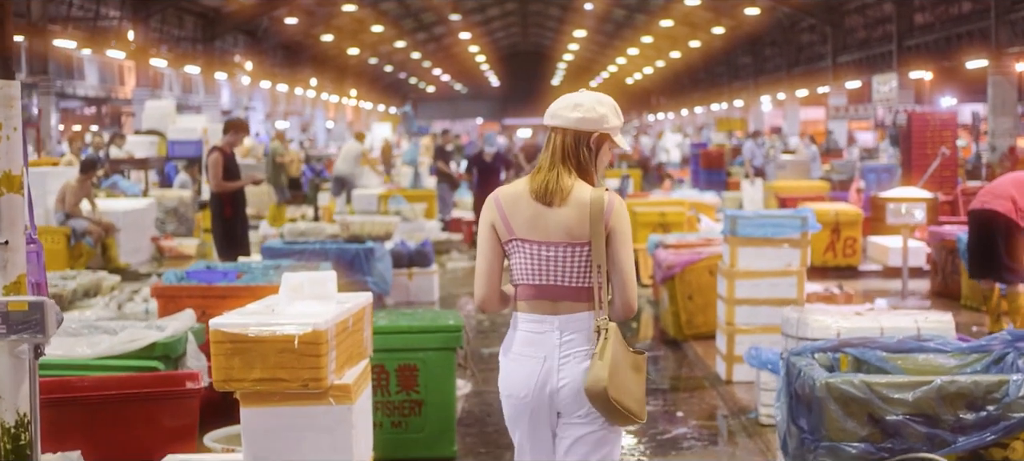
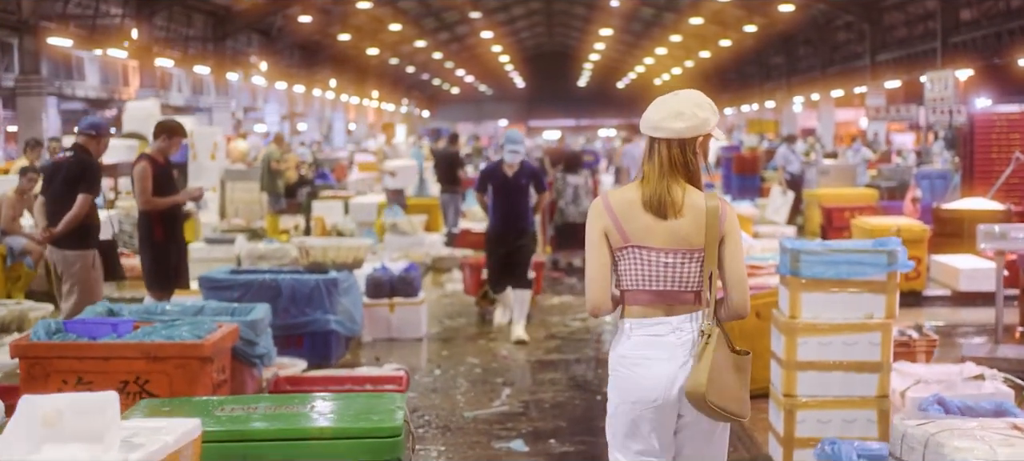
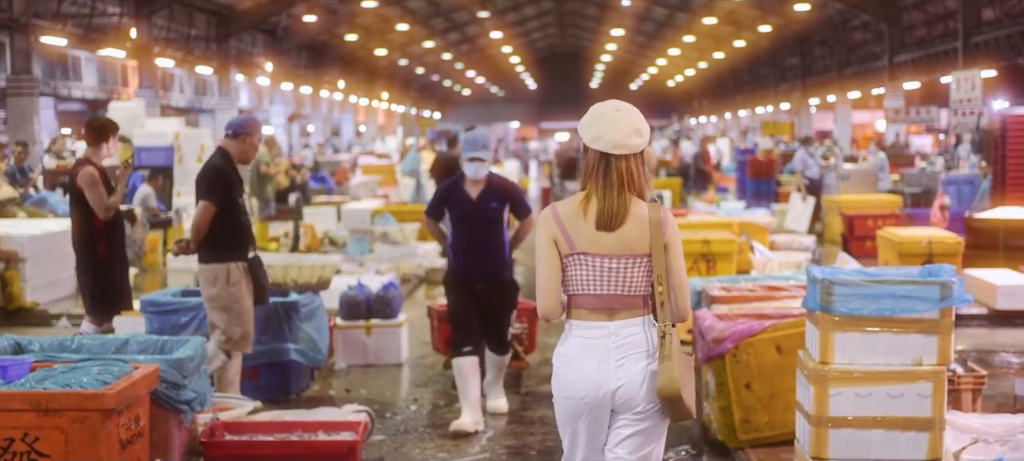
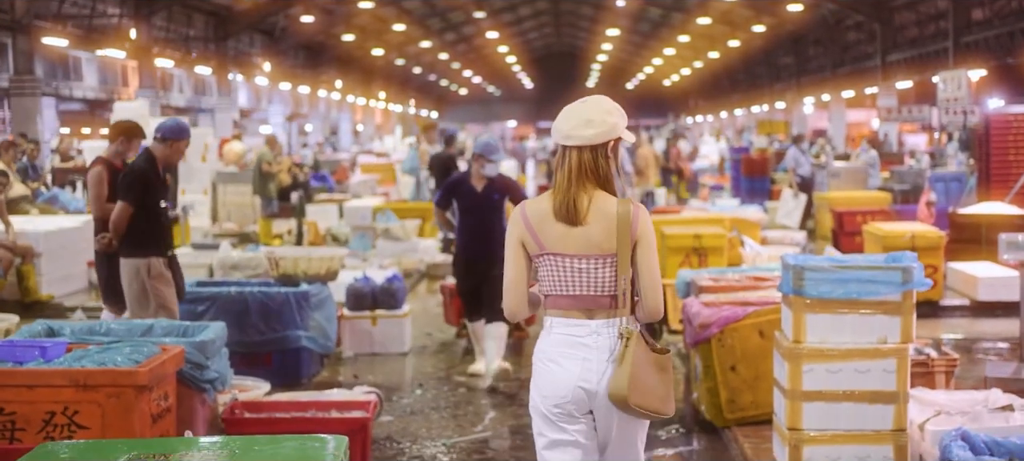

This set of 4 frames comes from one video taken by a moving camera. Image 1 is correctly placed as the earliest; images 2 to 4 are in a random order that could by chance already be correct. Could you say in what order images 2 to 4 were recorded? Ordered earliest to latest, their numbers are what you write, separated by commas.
2, 4, 3
